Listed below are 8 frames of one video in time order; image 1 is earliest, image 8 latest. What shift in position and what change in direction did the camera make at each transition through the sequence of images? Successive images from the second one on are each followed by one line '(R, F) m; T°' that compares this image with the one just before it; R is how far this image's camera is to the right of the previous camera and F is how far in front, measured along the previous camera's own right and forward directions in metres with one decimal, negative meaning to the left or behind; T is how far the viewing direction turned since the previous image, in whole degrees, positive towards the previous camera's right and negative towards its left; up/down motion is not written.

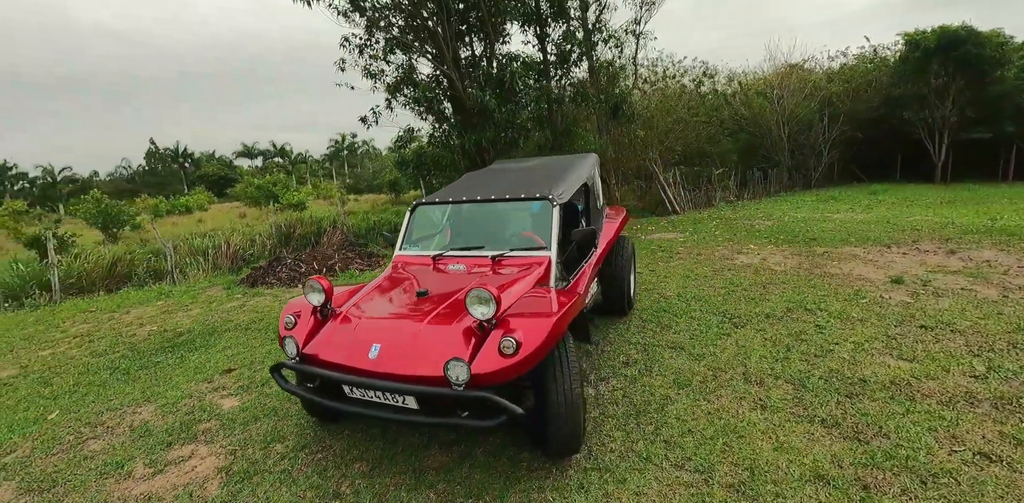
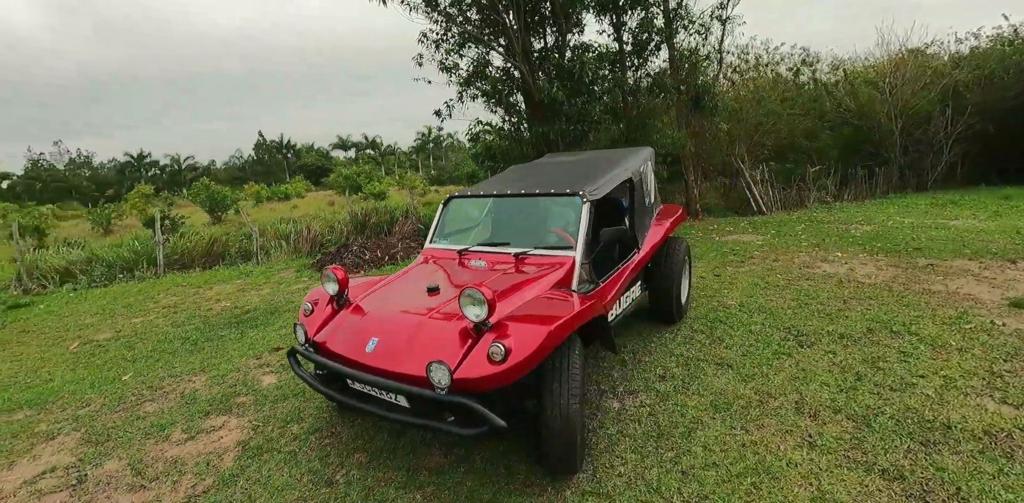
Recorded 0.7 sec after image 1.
(+0.3, +0.2) m; -9°
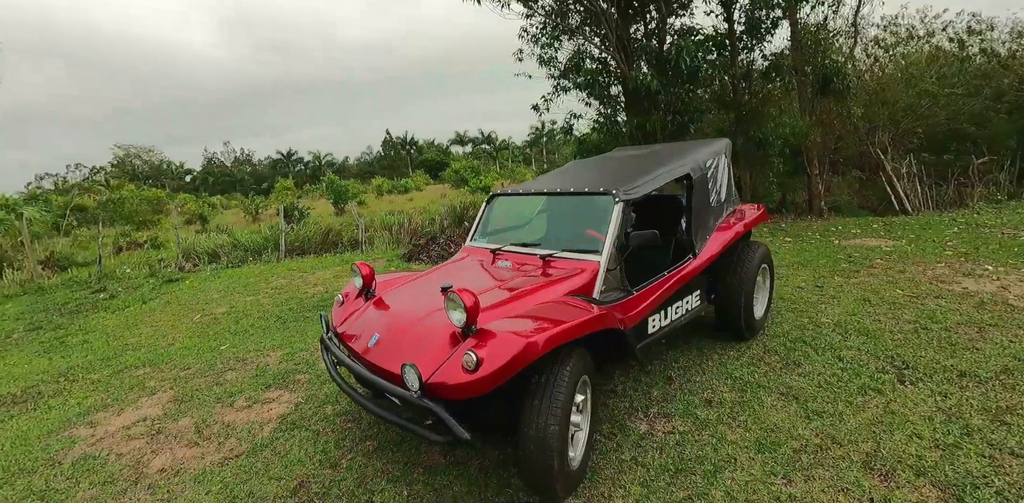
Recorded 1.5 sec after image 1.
(+0.5, +0.2) m; -13°
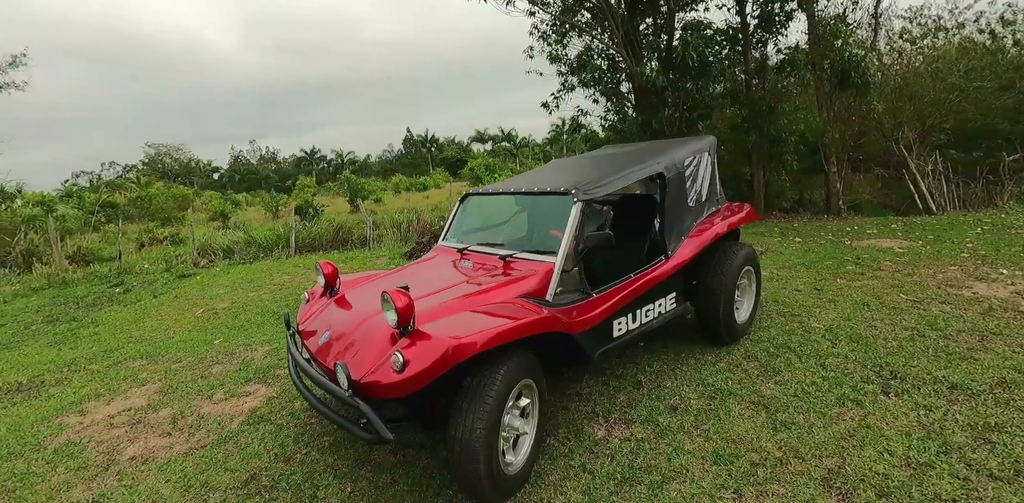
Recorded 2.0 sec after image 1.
(+0.4, +0.1) m; -3°
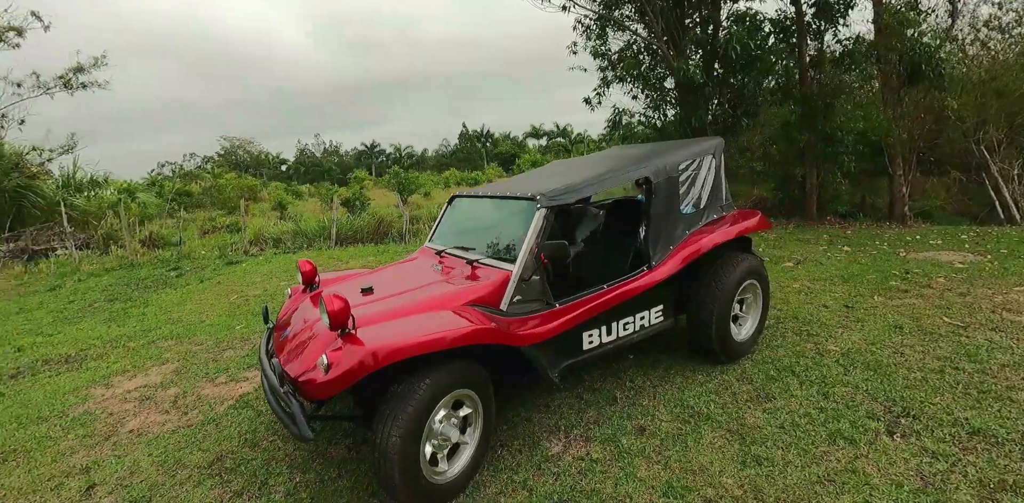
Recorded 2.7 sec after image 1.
(+0.5, +0.1) m; -7°
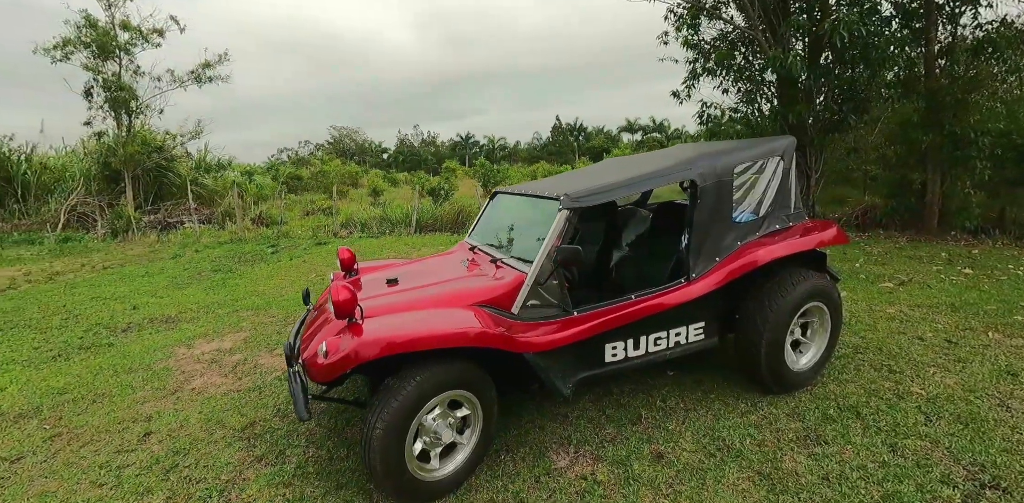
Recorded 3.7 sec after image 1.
(+0.3, +0.1) m; -11°
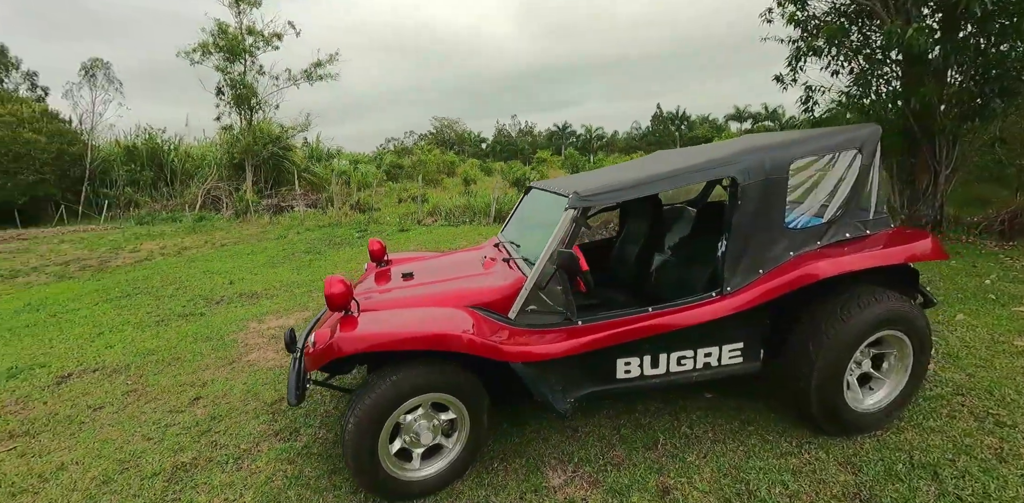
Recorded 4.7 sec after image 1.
(+0.4, +0.2) m; -12°
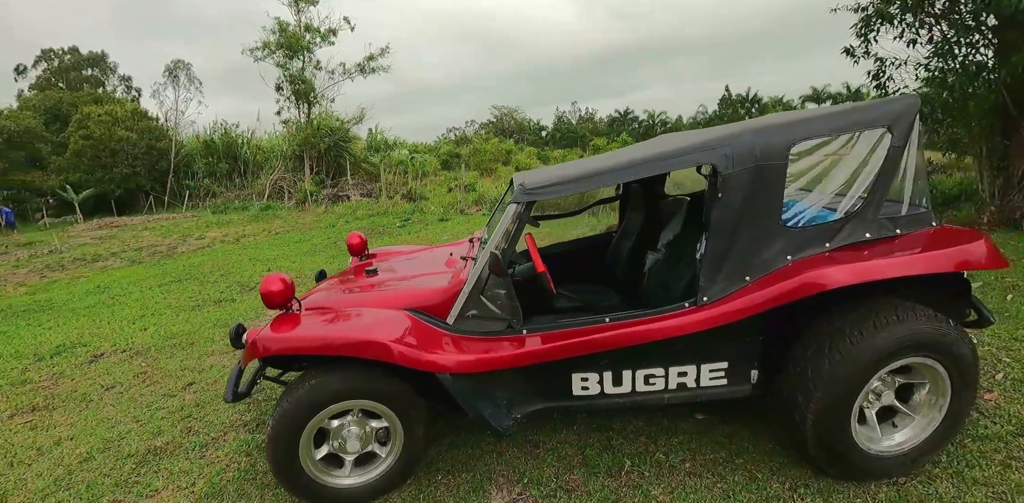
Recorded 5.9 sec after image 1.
(+0.5, +0.3) m; -8°
